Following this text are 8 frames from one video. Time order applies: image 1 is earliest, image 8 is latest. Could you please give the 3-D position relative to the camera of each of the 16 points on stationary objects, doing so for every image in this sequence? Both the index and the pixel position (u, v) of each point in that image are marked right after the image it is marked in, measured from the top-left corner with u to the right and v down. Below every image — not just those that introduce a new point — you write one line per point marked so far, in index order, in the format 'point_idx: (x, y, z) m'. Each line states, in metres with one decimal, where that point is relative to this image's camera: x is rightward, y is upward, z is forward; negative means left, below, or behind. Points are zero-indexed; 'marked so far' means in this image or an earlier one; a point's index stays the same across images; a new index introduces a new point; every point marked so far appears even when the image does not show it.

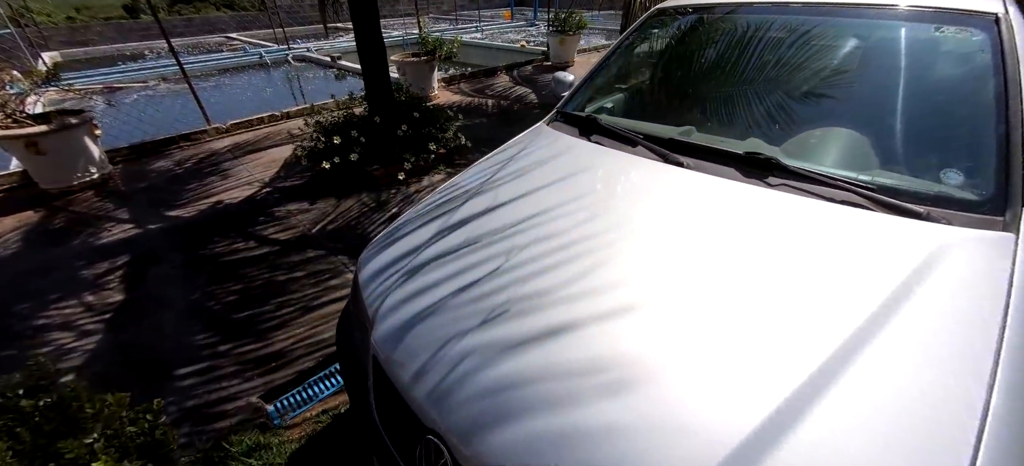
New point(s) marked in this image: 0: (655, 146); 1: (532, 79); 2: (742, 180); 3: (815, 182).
0: (+0.7, +0.4, +1.8) m
1: (+0.4, +3.0, +8.2) m
2: (+0.9, +0.2, +1.6) m
3: (+1.1, +0.2, +1.5) m
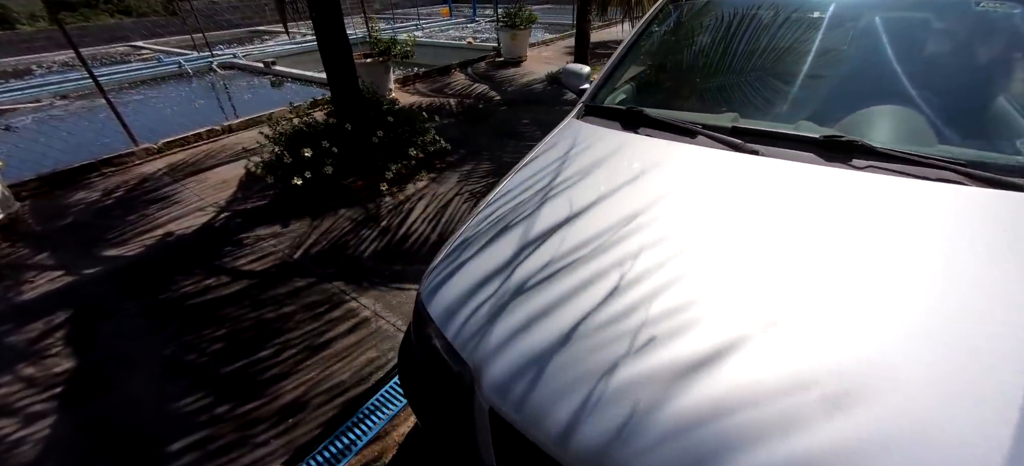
0: (+0.9, +0.4, +1.7) m
1: (-0.4, +3.0, +8.0) m
2: (+1.2, +0.3, +1.5) m
3: (+1.4, +0.3, +1.5) m
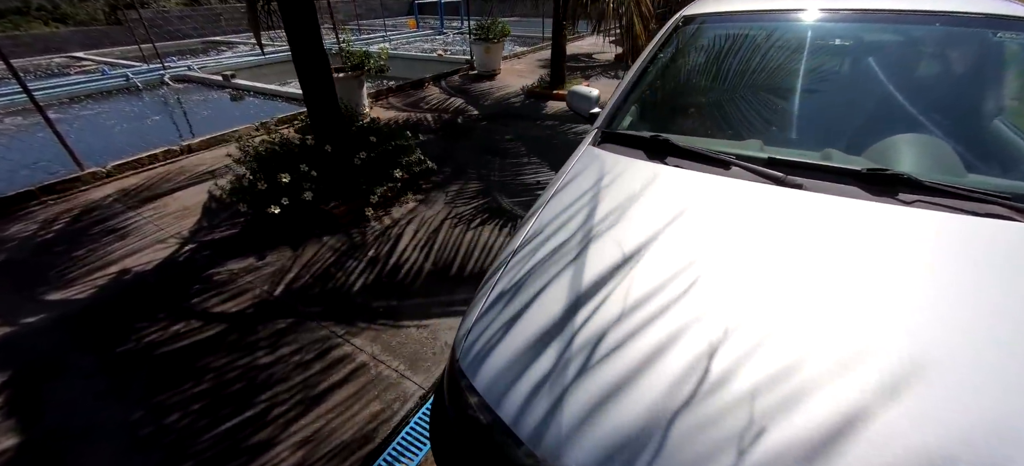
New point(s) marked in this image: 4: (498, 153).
0: (+1.0, +0.3, +1.6) m
1: (-0.9, +2.7, +7.9) m
2: (+1.3, +0.1, +1.5) m
3: (+1.5, +0.1, +1.4) m
4: (-0.2, +0.9, +4.9) m
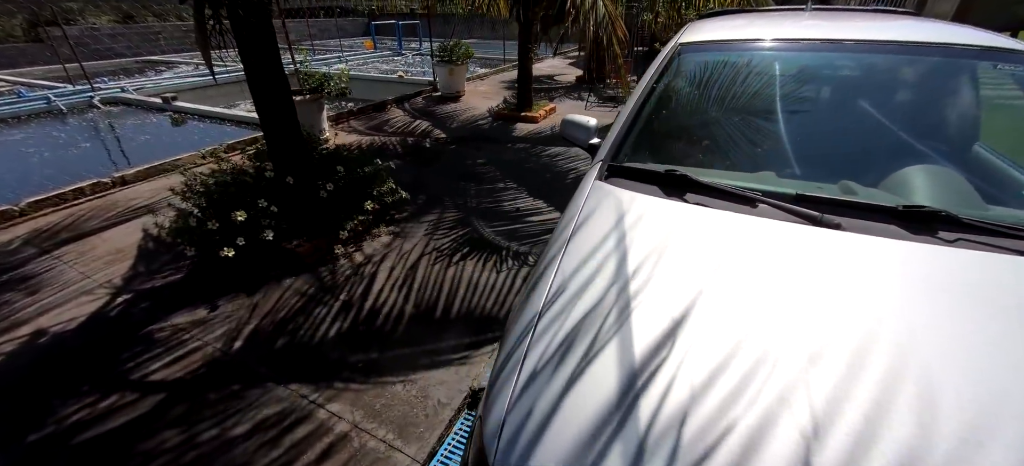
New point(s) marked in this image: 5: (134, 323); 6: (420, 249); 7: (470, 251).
0: (+1.0, +0.1, +1.5) m
1: (-1.5, +2.2, +7.6) m
2: (+1.3, 0.0, +1.4) m
3: (+1.6, 0.0, +1.4) m
4: (-0.4, +0.6, +4.7) m
5: (-2.4, -0.6, +2.6) m
6: (-0.8, -0.1, +3.4) m
7: (-0.3, -0.1, +3.3) m
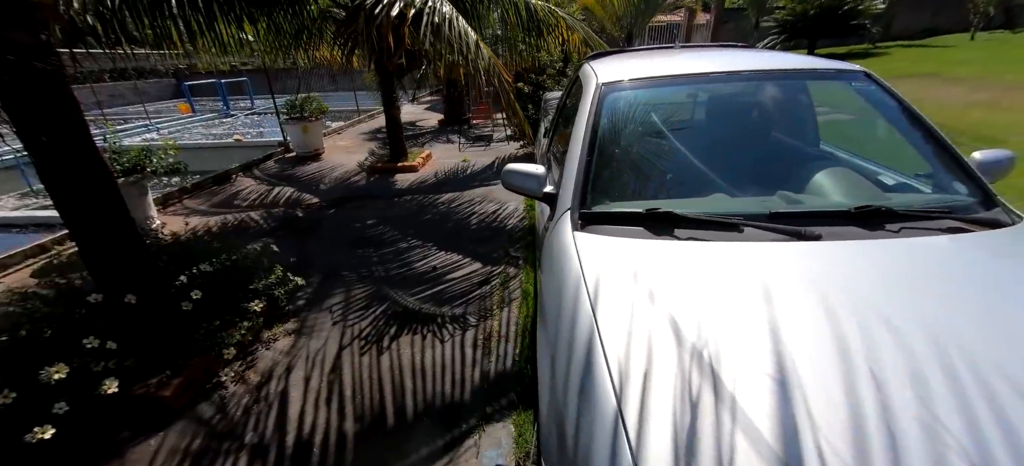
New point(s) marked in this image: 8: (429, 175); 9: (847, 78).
0: (+0.9, 0.0, +1.6) m
1: (-3.6, +0.9, +6.7) m
2: (+1.3, 0.0, +1.5) m
3: (+1.5, +0.1, +1.6) m
4: (-1.4, -0.1, +4.1) m
5: (-2.4, -1.4, +1.5) m
6: (-1.2, -0.7, +2.8) m
7: (-0.8, -0.7, +2.9) m
8: (-1.2, +0.8, +6.3) m
9: (+1.8, +0.8, +2.2) m
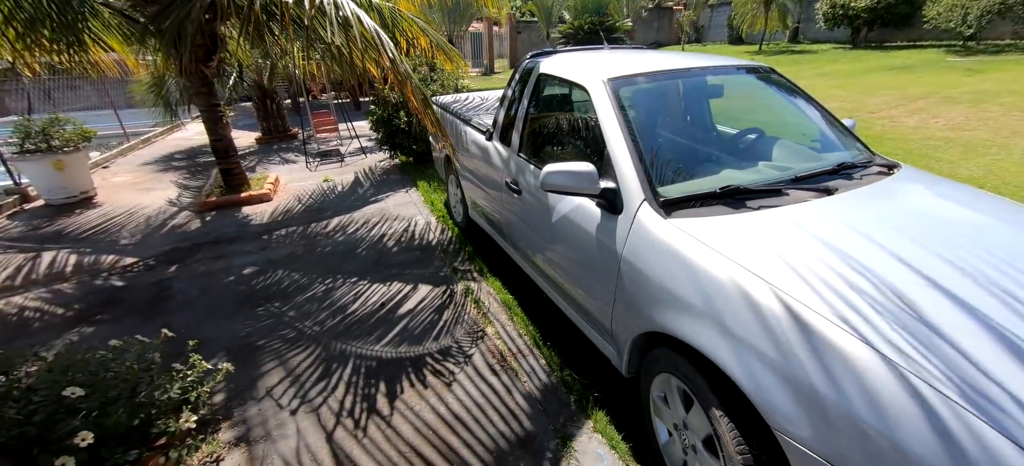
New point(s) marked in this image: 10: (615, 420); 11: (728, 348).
0: (+1.3, +0.2, +1.9) m
1: (-5.1, 0.0, +4.6) m
2: (+1.6, +0.2, +2.0) m
3: (+1.8, +0.3, +2.1) m
4: (-1.9, -0.5, +3.2) m
5: (-1.5, -1.8, +0.5) m
6: (-1.0, -1.0, +2.1) m
7: (-0.7, -0.9, +2.3) m
8: (-2.8, +0.3, +5.2) m
9: (+1.6, +1.1, +2.7) m
10: (+0.5, -0.9, +2.0) m
11: (+0.7, -0.4, +1.3) m
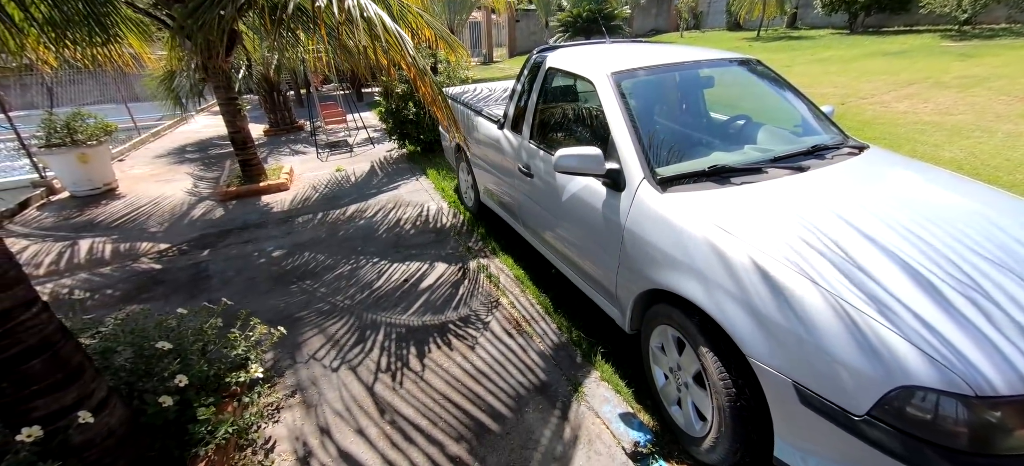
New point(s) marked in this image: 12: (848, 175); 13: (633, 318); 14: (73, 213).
0: (+1.3, +0.3, +2.1) m
1: (-5.0, +0.1, +4.9) m
2: (+1.7, +0.4, +2.2) m
3: (+1.9, +0.5, +2.4) m
4: (-1.8, -0.4, +3.5) m
5: (-1.4, -1.7, +0.8) m
6: (-0.9, -0.9, +2.4) m
7: (-0.6, -0.7, +2.6) m
8: (-2.7, +0.5, +5.5) m
9: (+1.7, +1.2, +3.0) m
10: (+0.6, -0.8, +2.4) m
11: (+0.8, -0.3, +1.6) m
12: (+1.7, +0.3, +2.0) m
13: (+0.6, -0.4, +2.2) m
14: (-5.7, +0.3, +5.4) m
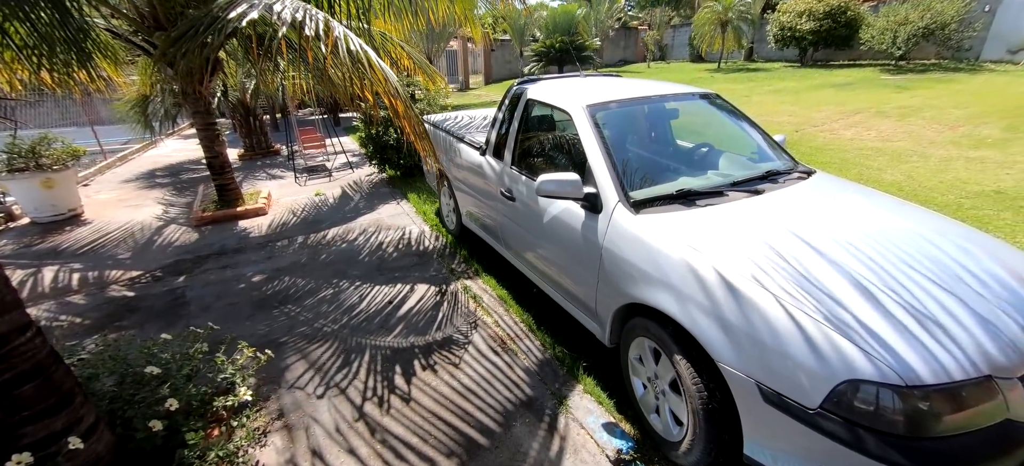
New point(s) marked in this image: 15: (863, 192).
0: (+1.3, +0.2, +2.4) m
1: (-5.2, -0.2, +4.7) m
2: (+1.6, +0.3, +2.5) m
3: (+1.8, +0.4, +2.6) m
4: (-1.9, -0.6, +3.5) m
5: (-1.3, -1.7, +0.7) m
6: (-1.0, -1.0, +2.4) m
7: (-0.7, -0.9, +2.7) m
8: (-3.0, +0.2, +5.5) m
9: (+1.6, +1.1, +3.3) m
10: (+0.5, -0.9, +2.5) m
11: (+0.7, -0.3, +1.8) m
12: (+1.6, +0.2, +2.3) m
13: (+0.6, -0.6, +2.3) m
14: (-5.9, -0.1, +5.2) m
15: (+2.1, +0.2, +2.5) m
